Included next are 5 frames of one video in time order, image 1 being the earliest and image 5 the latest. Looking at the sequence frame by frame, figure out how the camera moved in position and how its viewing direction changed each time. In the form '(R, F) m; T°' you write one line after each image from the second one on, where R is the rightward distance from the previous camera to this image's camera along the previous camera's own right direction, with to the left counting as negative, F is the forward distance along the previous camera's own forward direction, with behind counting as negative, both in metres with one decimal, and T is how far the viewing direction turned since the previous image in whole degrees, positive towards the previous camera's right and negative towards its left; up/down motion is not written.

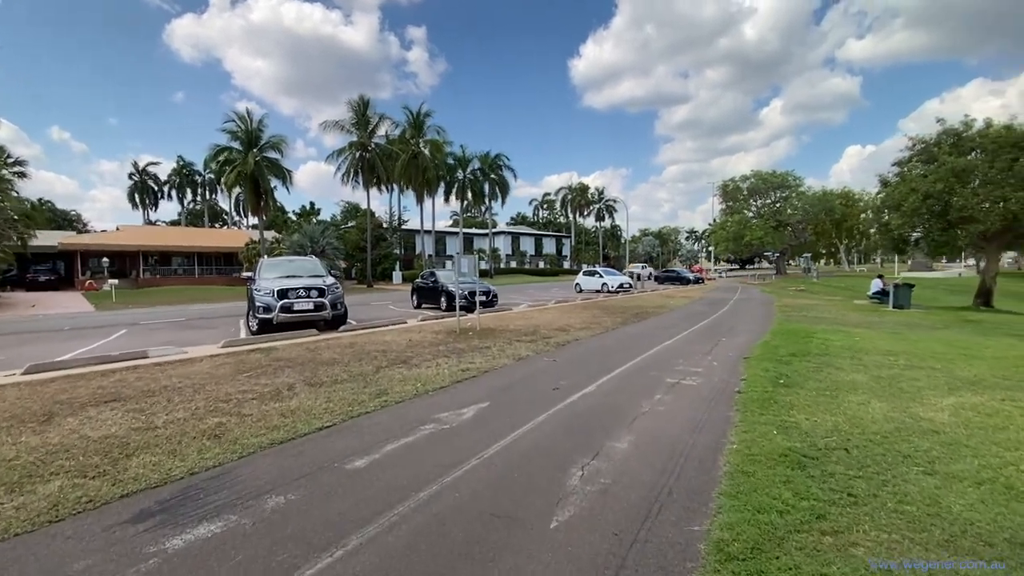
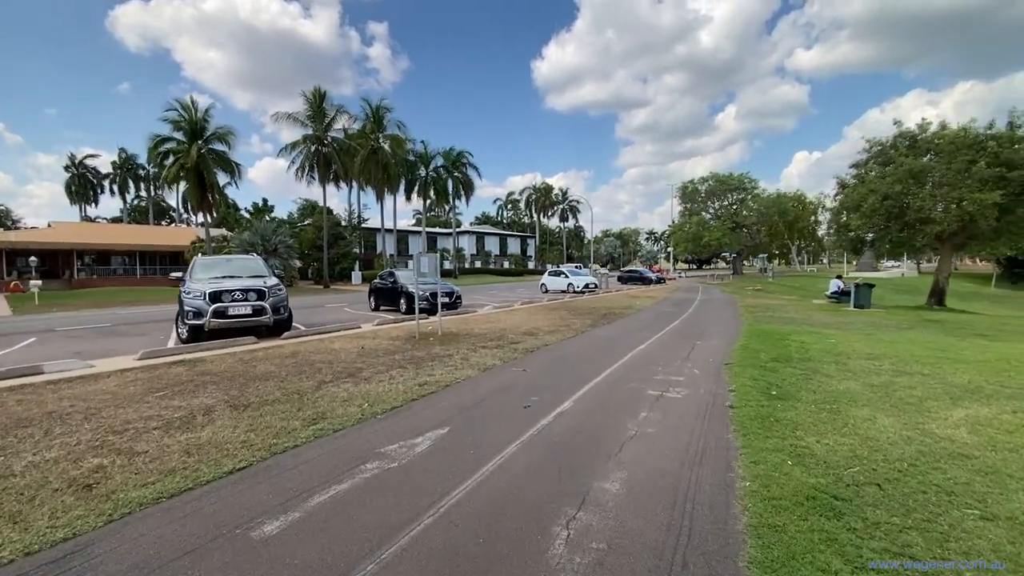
(0.0, +0.9) m; +4°
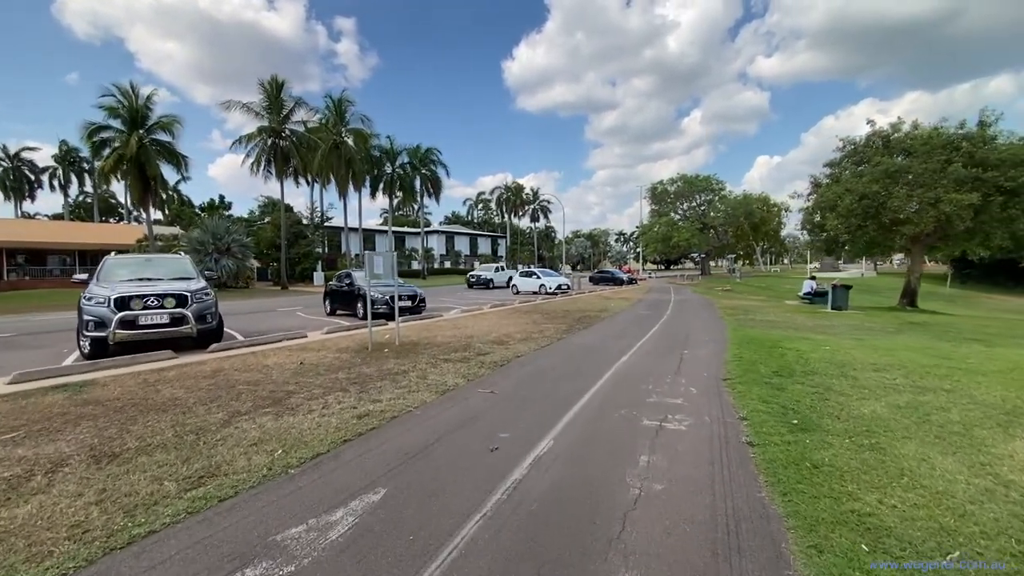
(+0.1, +1.3) m; +3°
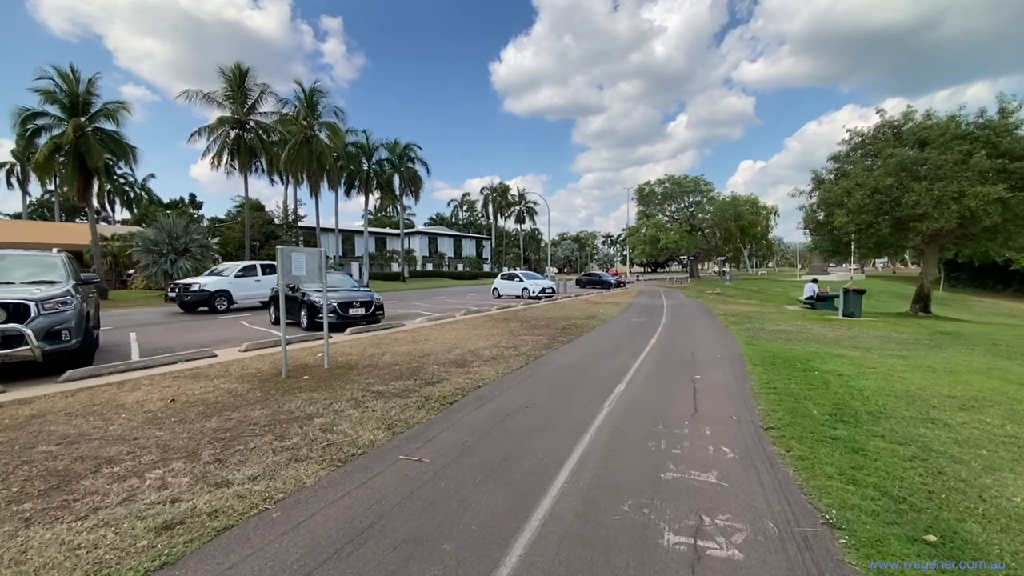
(+0.4, +2.3) m; +1°
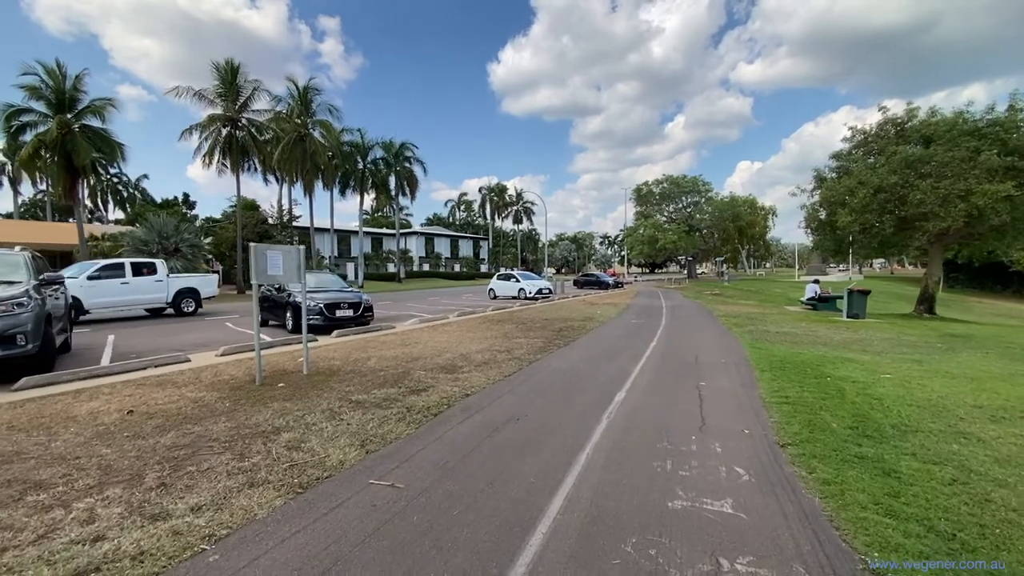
(+0.1, +0.5) m; 0°
